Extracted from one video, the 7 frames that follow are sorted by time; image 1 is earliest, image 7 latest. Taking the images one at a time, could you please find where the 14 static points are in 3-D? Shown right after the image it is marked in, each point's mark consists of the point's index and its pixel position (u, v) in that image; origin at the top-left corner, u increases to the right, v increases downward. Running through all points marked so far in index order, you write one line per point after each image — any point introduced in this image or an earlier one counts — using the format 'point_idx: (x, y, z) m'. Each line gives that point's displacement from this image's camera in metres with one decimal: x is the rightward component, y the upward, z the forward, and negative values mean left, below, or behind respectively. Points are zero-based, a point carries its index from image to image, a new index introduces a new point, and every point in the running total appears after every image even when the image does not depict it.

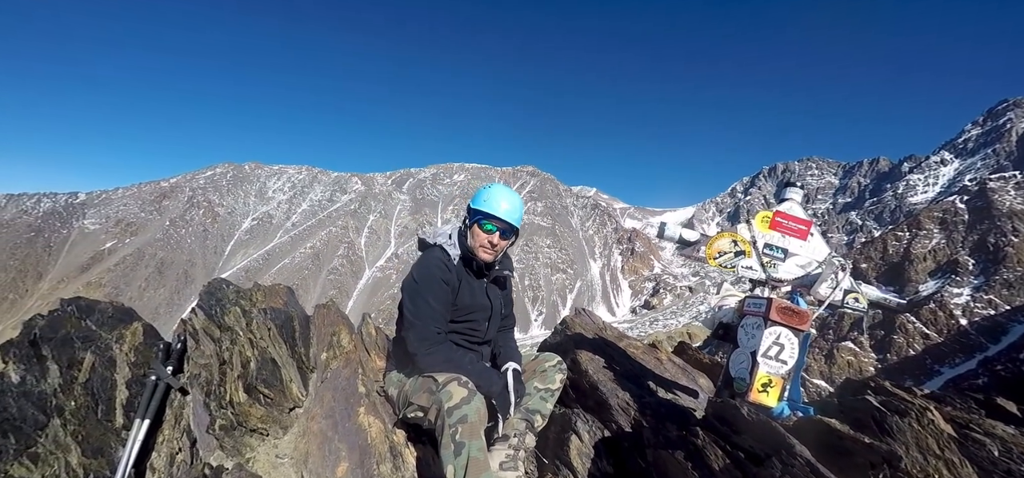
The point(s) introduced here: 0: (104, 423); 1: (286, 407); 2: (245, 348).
0: (-6.9, -3.1, +8.3) m
1: (-4.8, -3.5, +10.1) m
2: (-6.0, -2.4, +10.9) m
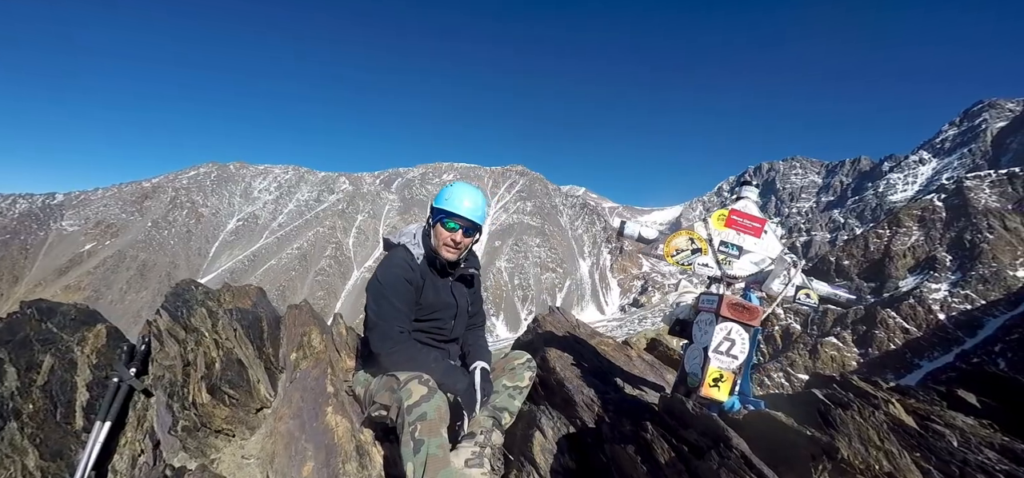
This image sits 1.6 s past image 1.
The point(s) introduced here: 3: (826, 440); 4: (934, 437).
0: (-7.5, -3.1, +8.2) m
1: (-5.4, -3.5, +10.1) m
2: (-6.7, -2.4, +10.8) m
3: (+4.9, -3.1, +7.5) m
4: (+9.3, -4.4, +11.0) m
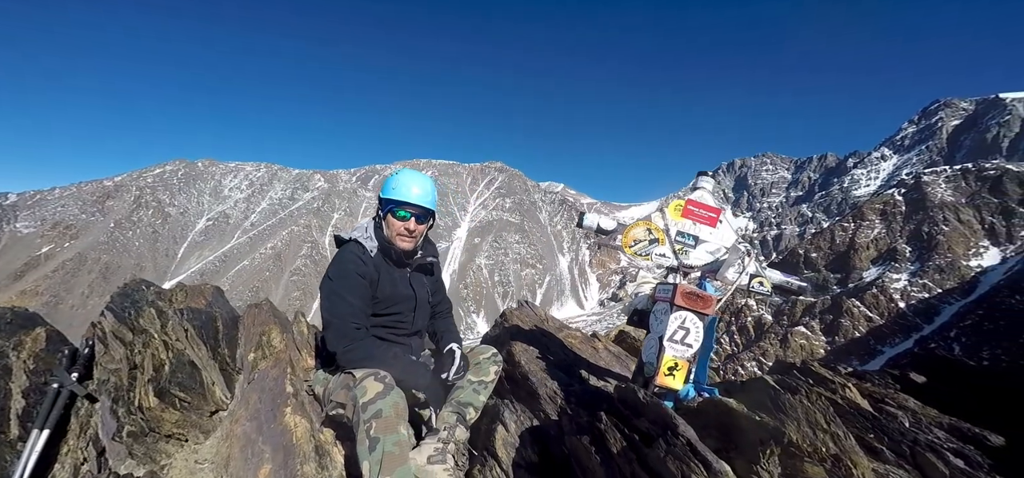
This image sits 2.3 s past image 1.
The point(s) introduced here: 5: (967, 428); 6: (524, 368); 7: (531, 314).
0: (-8.1, -3.1, +7.8) m
1: (-6.1, -3.4, +9.8) m
2: (-7.4, -2.4, +10.4) m
3: (+4.3, -2.9, +7.7) m
4: (+8.6, -4.2, +11.3) m
5: (+10.8, -4.5, +11.8) m
6: (+0.3, -2.9, +10.9) m
7: (+0.6, -2.4, +15.8) m
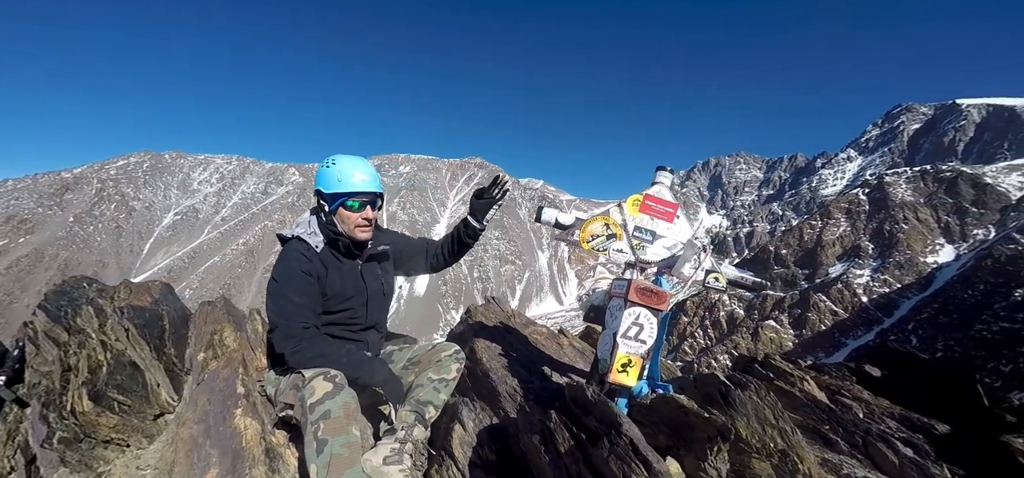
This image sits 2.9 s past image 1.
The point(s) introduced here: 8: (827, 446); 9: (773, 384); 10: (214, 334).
0: (-8.8, -3.0, +7.2) m
1: (-6.9, -3.3, +9.3) m
2: (-8.2, -2.3, +9.9) m
3: (+3.6, -2.8, +7.7) m
4: (+7.7, -4.1, +11.6) m
5: (+9.9, -4.4, +12.1) m
6: (-0.6, -2.8, +10.8) m
7: (-0.5, -2.3, +15.6) m
8: (+6.9, -4.5, +10.9) m
9: (+7.4, -4.1, +13.8) m
10: (-6.5, -2.1, +10.7) m
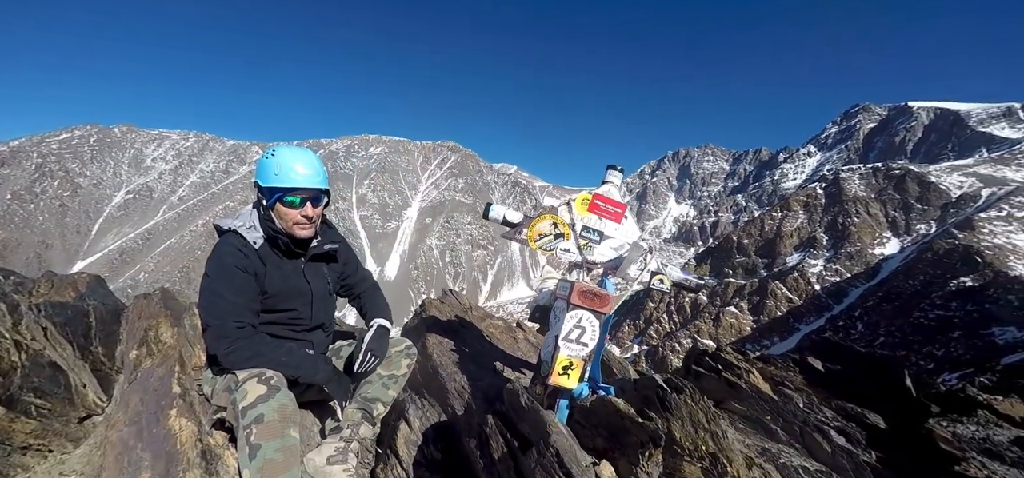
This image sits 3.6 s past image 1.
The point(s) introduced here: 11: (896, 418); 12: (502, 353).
0: (-9.6, -2.9, +6.6) m
1: (-7.9, -3.2, +8.8) m
2: (-9.2, -2.1, +9.3) m
3: (+2.7, -2.8, +7.9) m
4: (+6.6, -4.0, +12.0) m
5: (+8.8, -4.3, +12.7) m
6: (-1.6, -2.6, +10.7) m
7: (-1.8, -2.0, +15.5) m
8: (+5.8, -4.5, +11.3) m
9: (+6.1, -4.0, +14.2) m
10: (-7.5, -1.9, +10.2) m
11: (+9.5, -4.5, +12.2) m
12: (-0.2, -2.7, +11.8) m
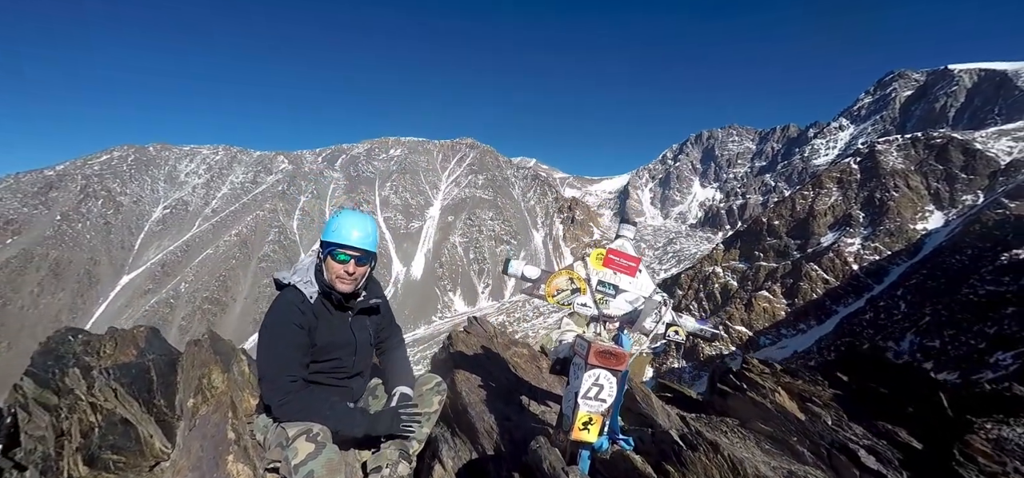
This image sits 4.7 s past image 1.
0: (-9.2, -4.3, +7.6) m
1: (-7.3, -4.4, +9.8) m
2: (-8.7, -3.4, +10.3) m
3: (+3.2, -3.6, +8.2) m
4: (+7.3, -4.6, +12.2) m
5: (+9.5, -4.8, +12.8) m
6: (-1.0, -3.6, +11.3) m
7: (-1.0, -2.9, +16.1) m
8: (+6.5, -5.1, +11.5) m
9: (+6.9, -4.6, +14.4) m
10: (-6.9, -3.1, +11.1) m
11: (+10.3, -5.0, +12.2) m
12: (+0.5, -3.6, +12.3) m
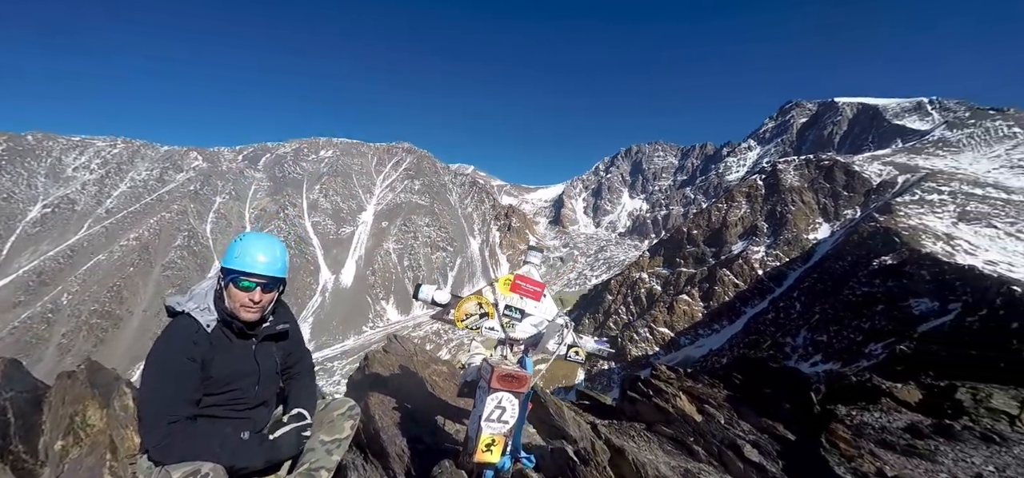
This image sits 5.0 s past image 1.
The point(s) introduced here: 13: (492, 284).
0: (-10.5, -4.6, +6.2) m
1: (-9.0, -4.9, +8.6) m
2: (-10.4, -3.8, +8.9) m
3: (+1.6, -4.1, +8.6) m
4: (+5.1, -5.1, +13.1) m
5: (+7.2, -5.3, +14.0) m
6: (-3.0, -4.1, +11.0) m
7: (-3.6, -3.5, +15.8) m
8: (+4.5, -5.6, +12.3) m
9: (+4.4, -5.1, +15.2) m
10: (-8.8, -3.6, +9.9) m
11: (+8.1, -5.5, +13.5) m
12: (-1.6, -4.1, +12.3) m
13: (-0.5, -1.1, +12.9) m
